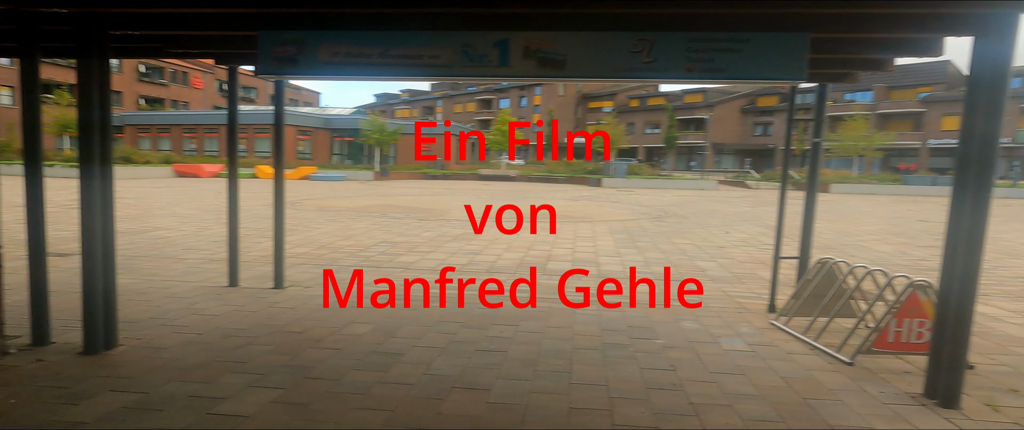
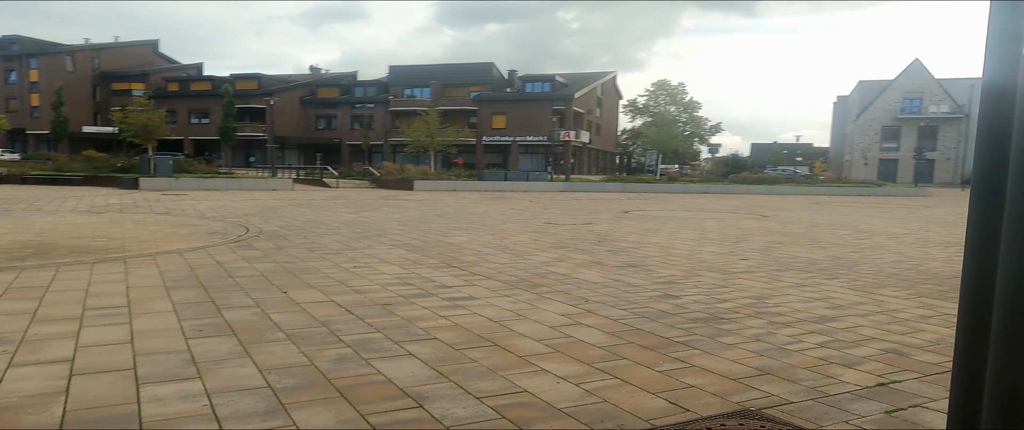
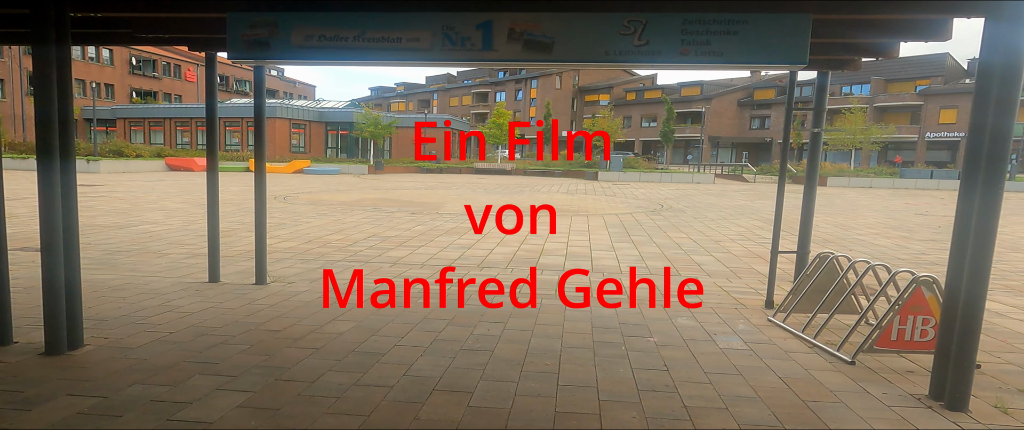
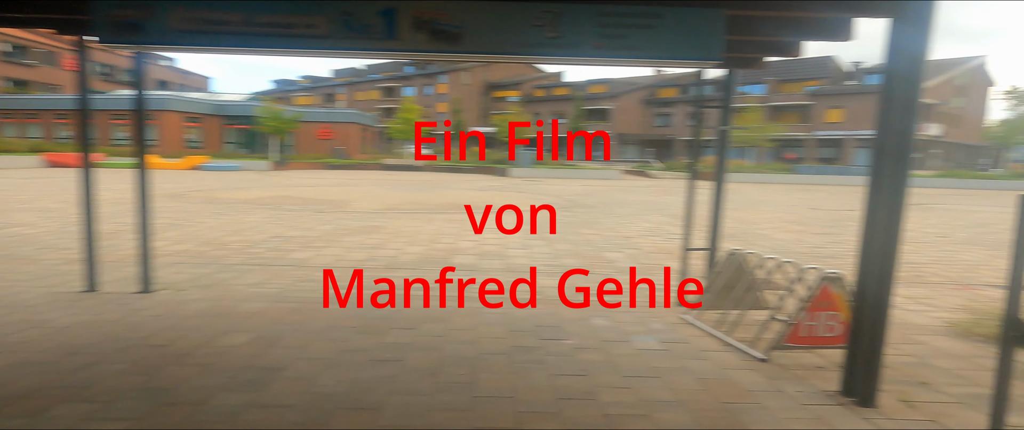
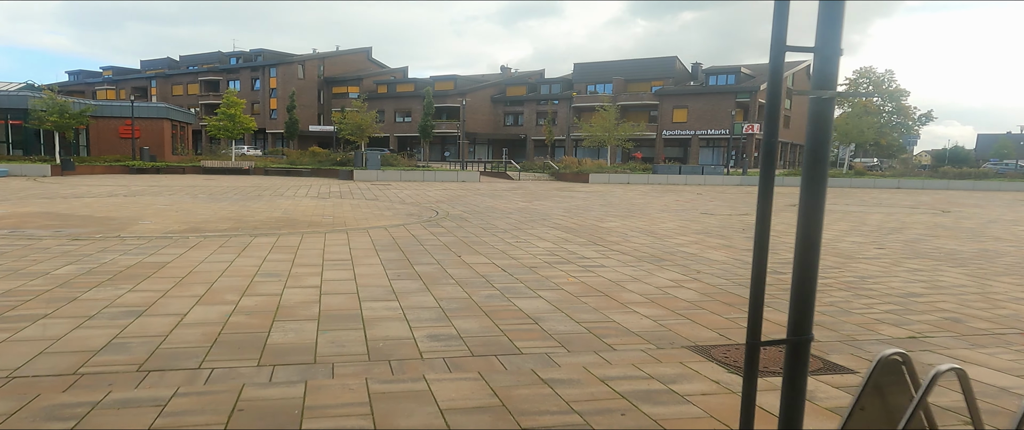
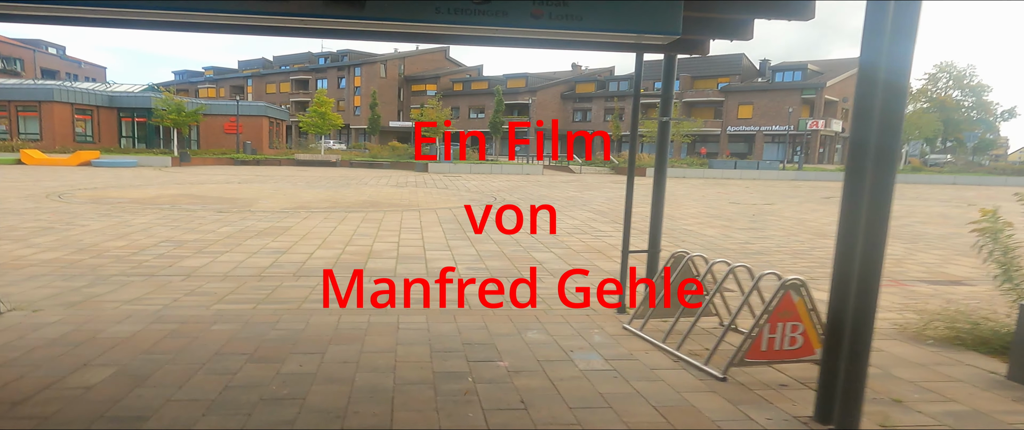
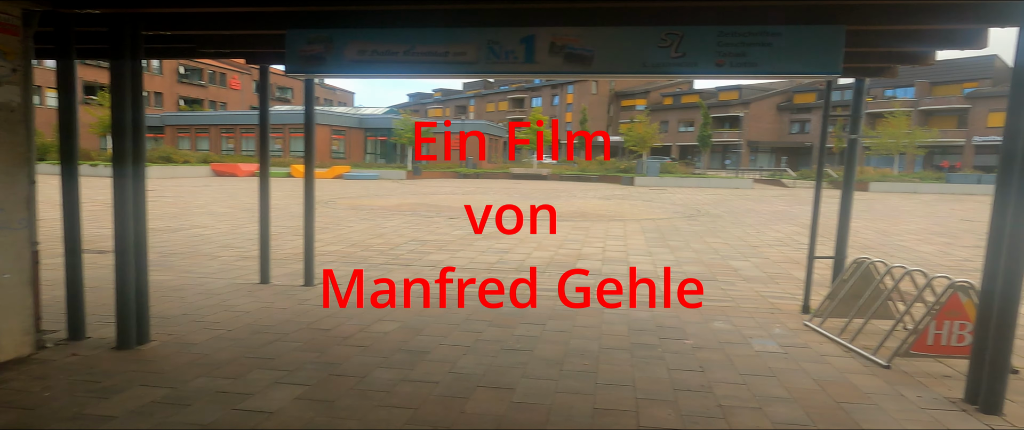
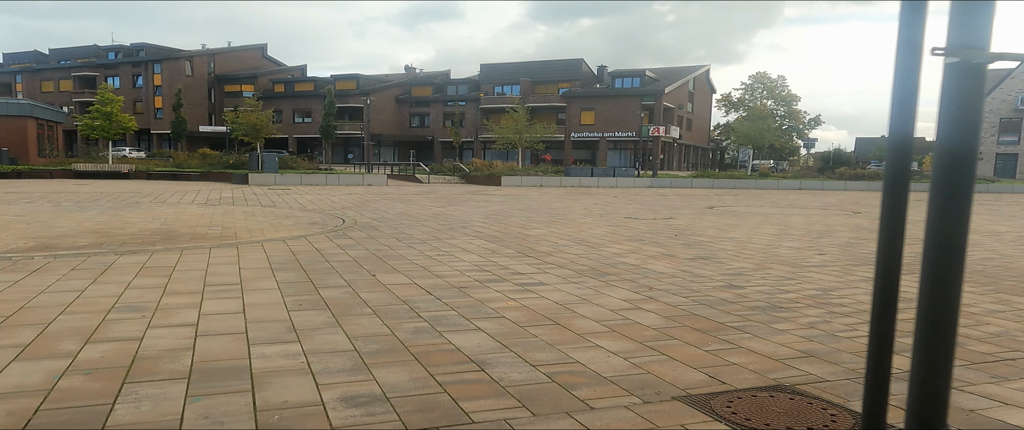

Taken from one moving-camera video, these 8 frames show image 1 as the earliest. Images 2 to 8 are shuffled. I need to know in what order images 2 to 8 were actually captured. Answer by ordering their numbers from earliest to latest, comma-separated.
7, 3, 4, 6, 5, 8, 2
